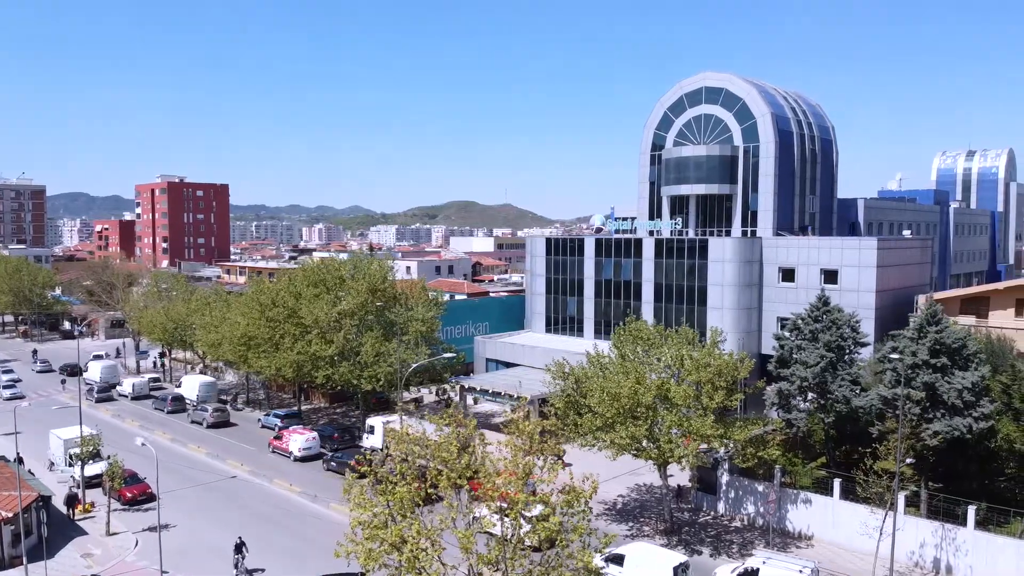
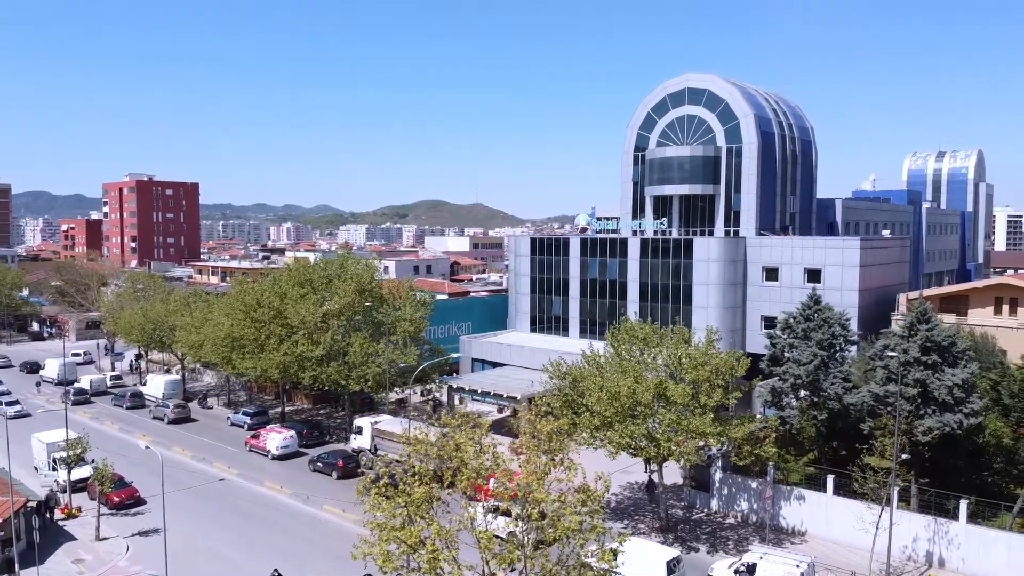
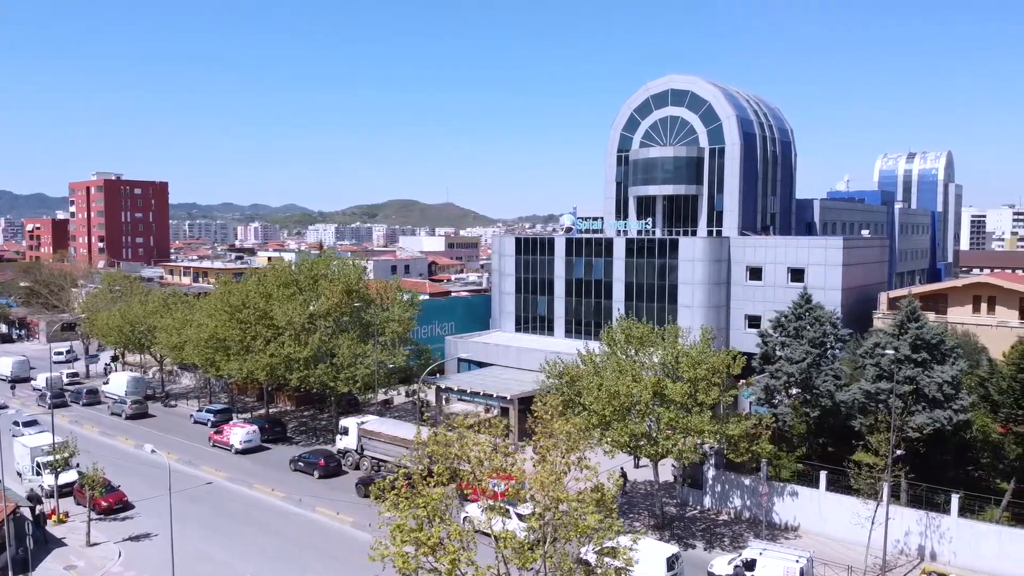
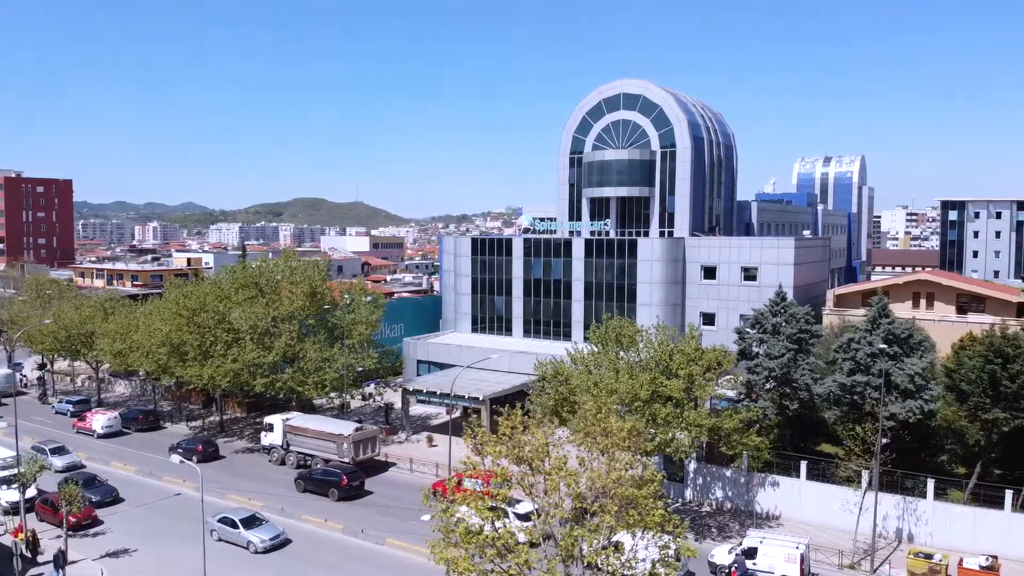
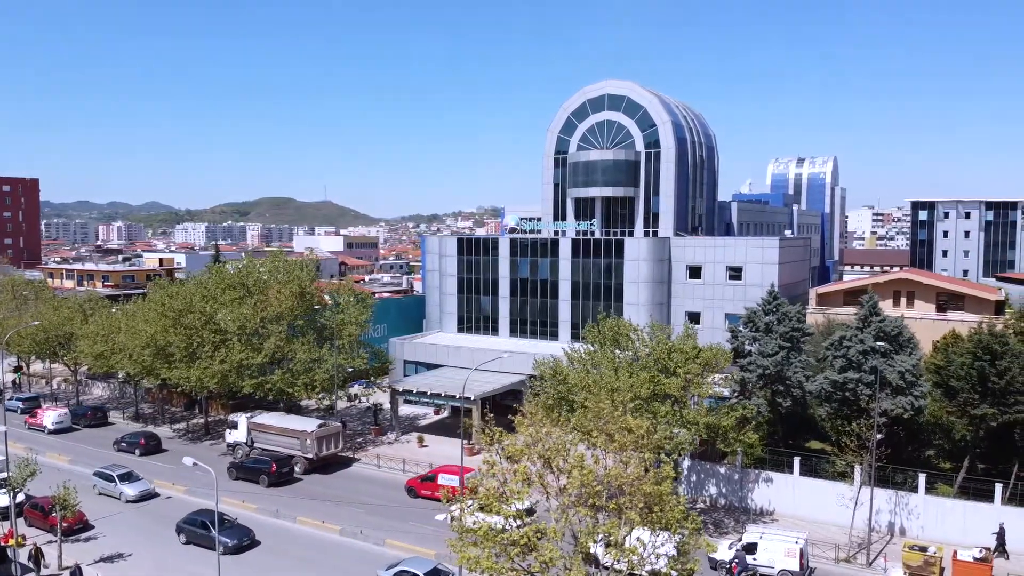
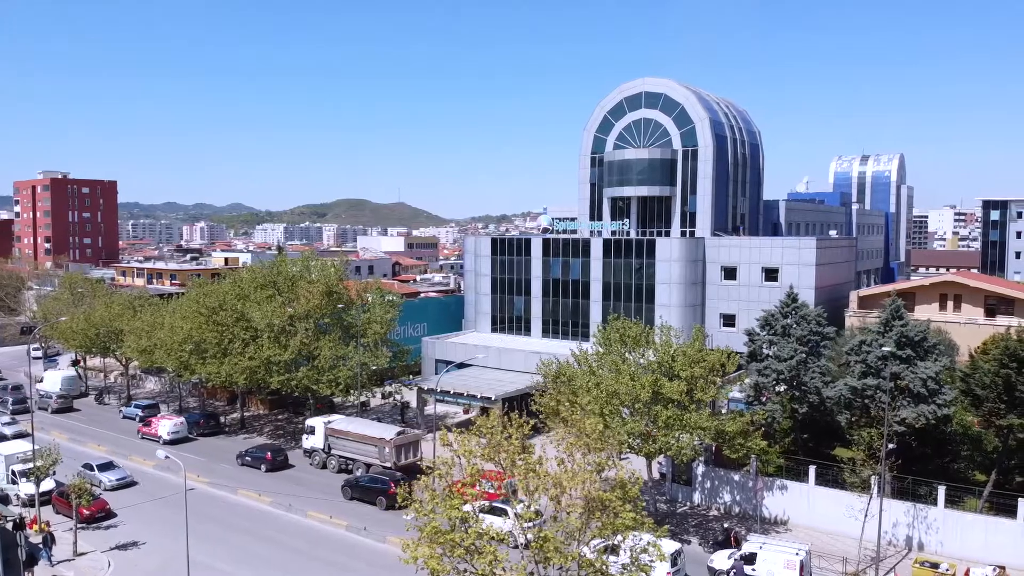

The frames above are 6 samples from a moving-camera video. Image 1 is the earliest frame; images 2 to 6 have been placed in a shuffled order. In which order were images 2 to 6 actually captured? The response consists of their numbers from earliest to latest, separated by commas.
2, 3, 6, 4, 5
